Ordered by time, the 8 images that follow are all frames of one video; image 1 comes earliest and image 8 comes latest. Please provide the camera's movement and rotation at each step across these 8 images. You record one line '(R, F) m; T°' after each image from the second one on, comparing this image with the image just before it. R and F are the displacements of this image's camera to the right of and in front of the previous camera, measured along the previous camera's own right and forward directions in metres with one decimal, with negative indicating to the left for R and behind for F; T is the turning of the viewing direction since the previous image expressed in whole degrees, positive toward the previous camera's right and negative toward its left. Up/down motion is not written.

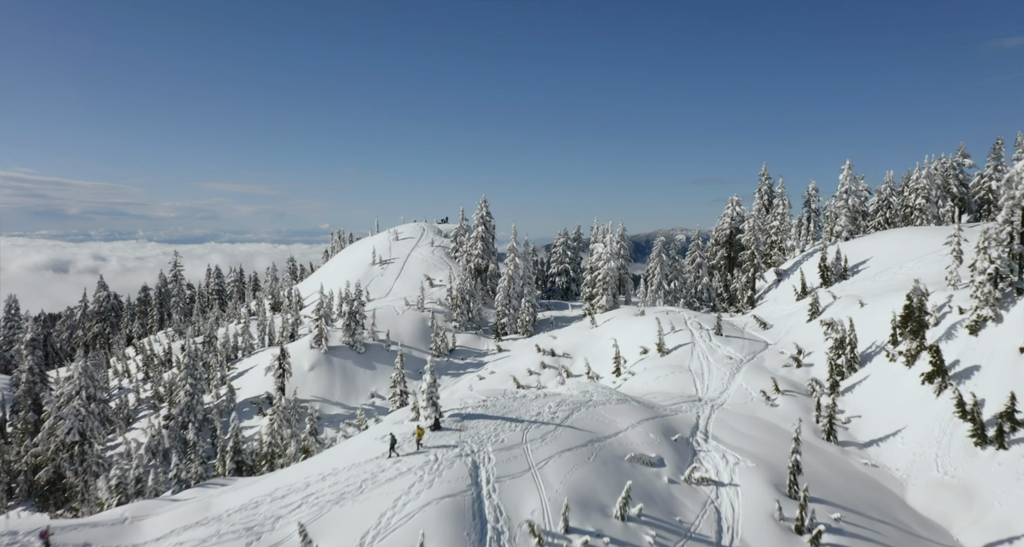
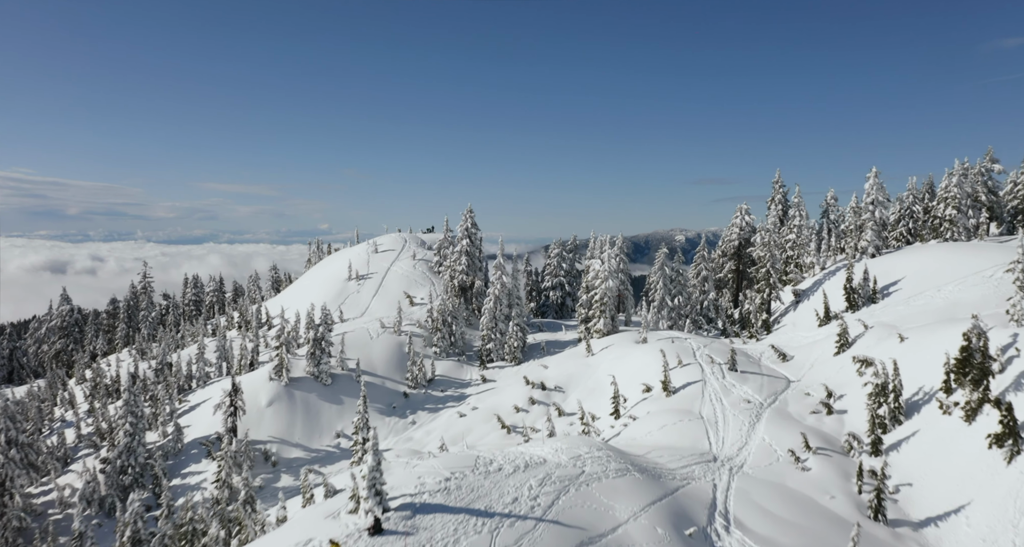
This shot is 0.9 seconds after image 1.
(+1.3, +8.6) m; 0°
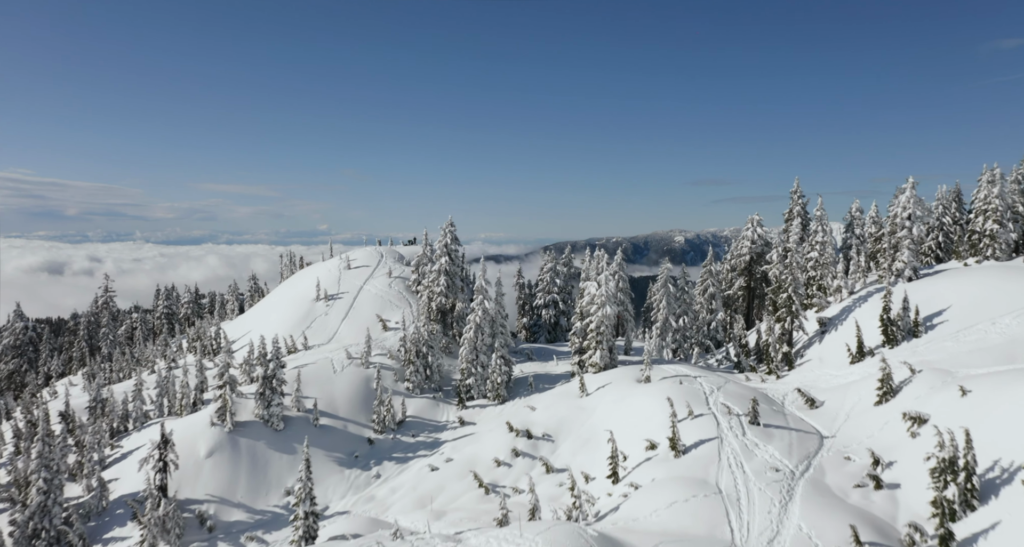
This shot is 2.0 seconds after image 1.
(+1.4, +9.3) m; 0°
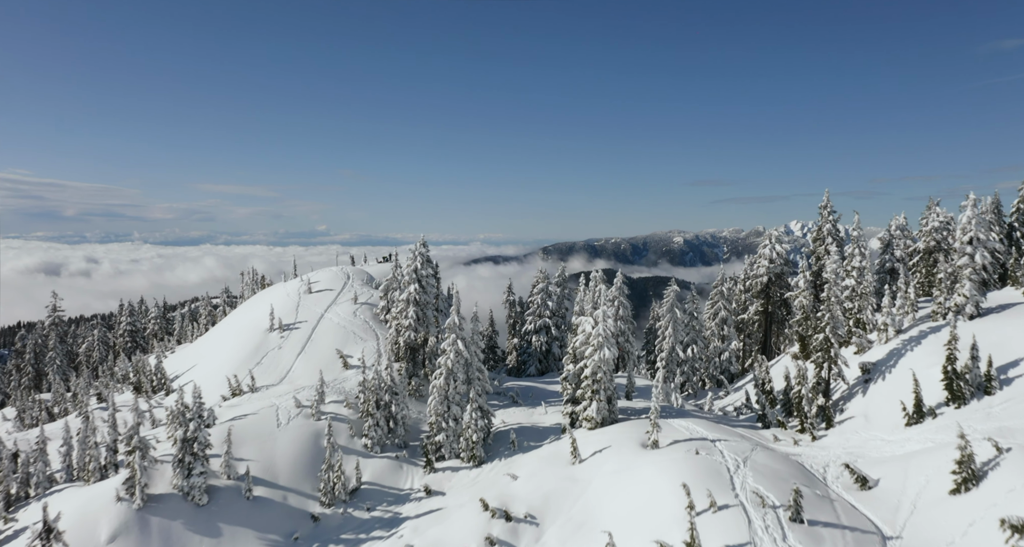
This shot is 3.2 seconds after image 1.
(+1.5, +10.8) m; 0°
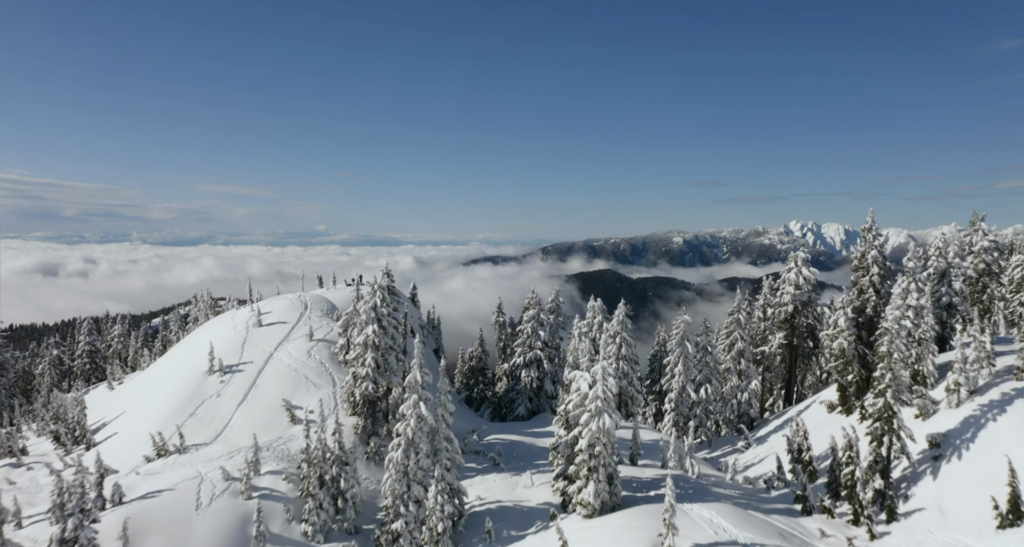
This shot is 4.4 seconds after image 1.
(+1.4, +10.8) m; 0°
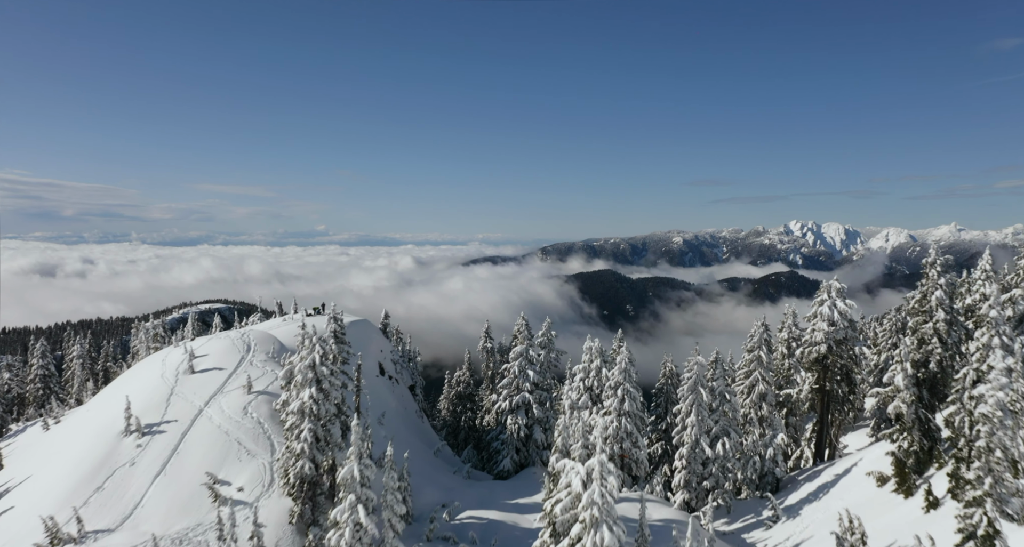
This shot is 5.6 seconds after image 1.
(+1.4, +10.4) m; 0°
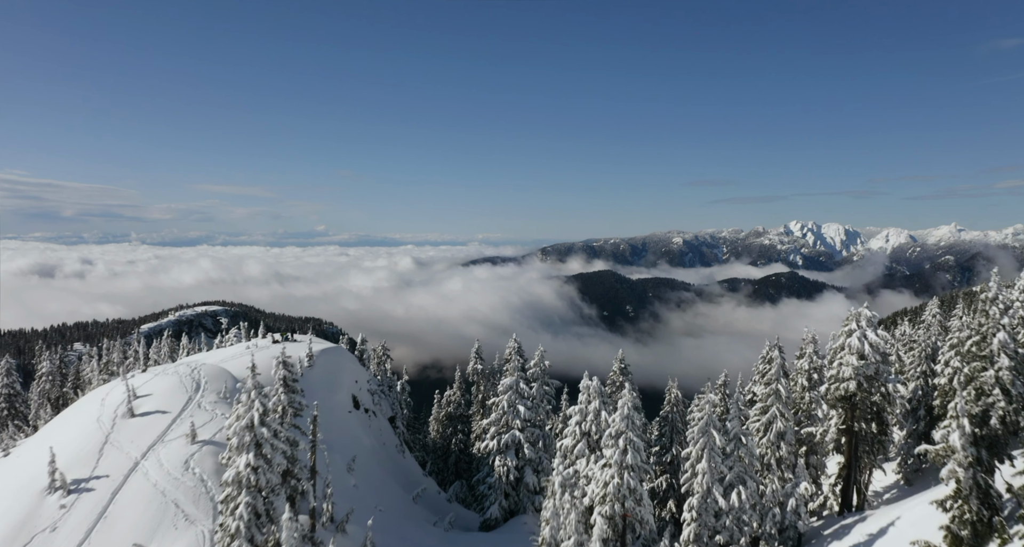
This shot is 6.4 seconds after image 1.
(+0.9, +6.8) m; 0°
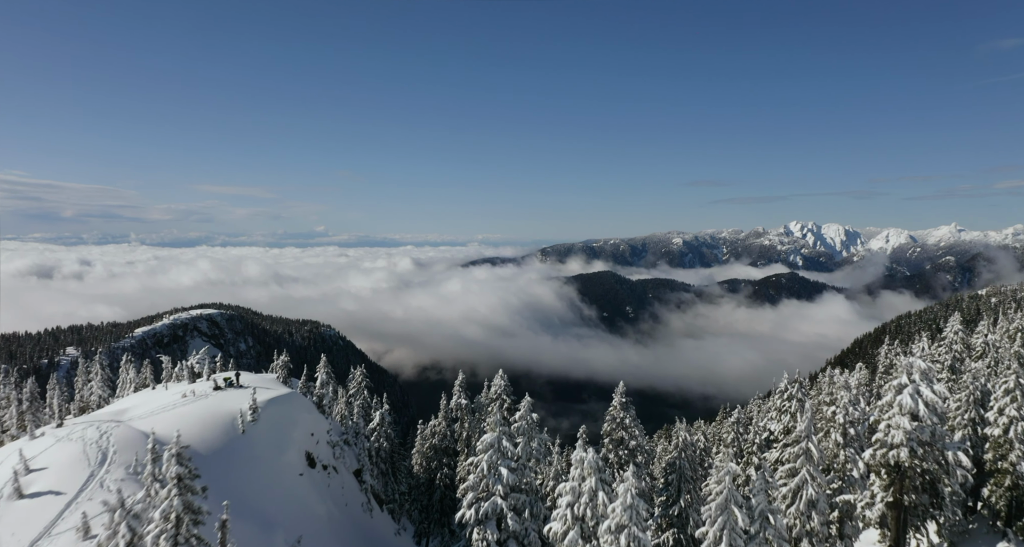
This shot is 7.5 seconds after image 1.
(+1.2, +8.9) m; 0°
